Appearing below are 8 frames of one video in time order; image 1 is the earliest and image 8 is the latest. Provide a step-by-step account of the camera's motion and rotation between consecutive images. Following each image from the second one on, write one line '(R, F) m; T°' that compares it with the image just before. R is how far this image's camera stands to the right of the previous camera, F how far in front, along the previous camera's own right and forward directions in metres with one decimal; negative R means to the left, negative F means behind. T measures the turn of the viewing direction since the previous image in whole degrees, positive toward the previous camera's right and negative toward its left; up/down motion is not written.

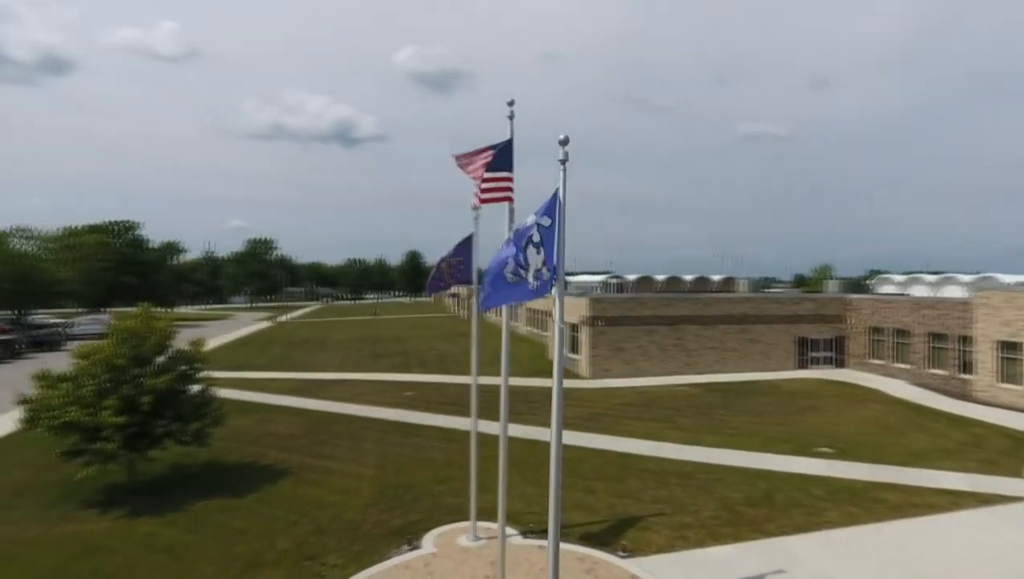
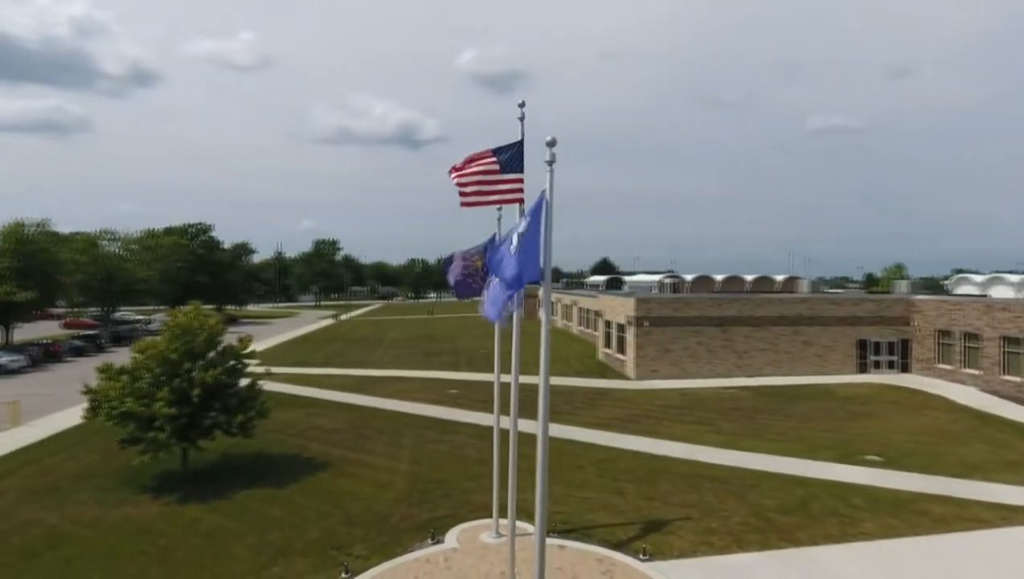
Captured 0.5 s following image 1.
(+0.8, -0.1) m; -6°
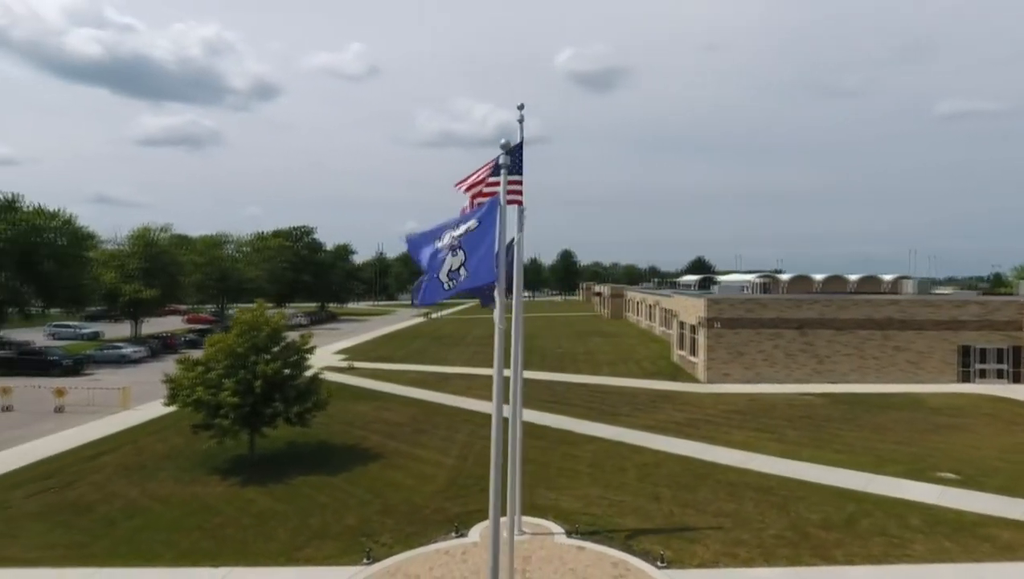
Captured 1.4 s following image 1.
(+1.5, 0.0) m; -9°
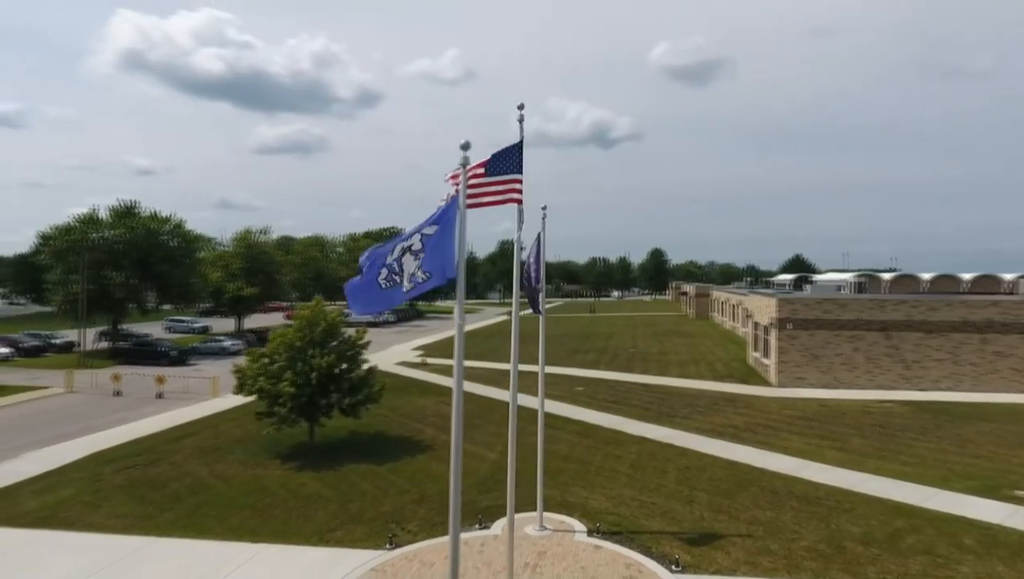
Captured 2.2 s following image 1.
(+1.5, 0.0) m; -9°
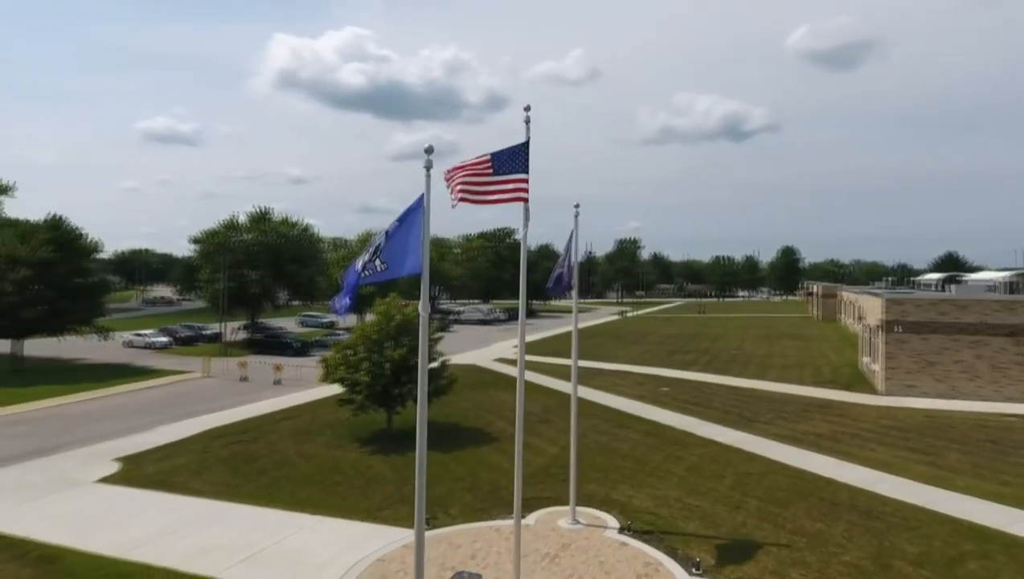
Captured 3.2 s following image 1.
(+1.9, -0.2) m; -12°
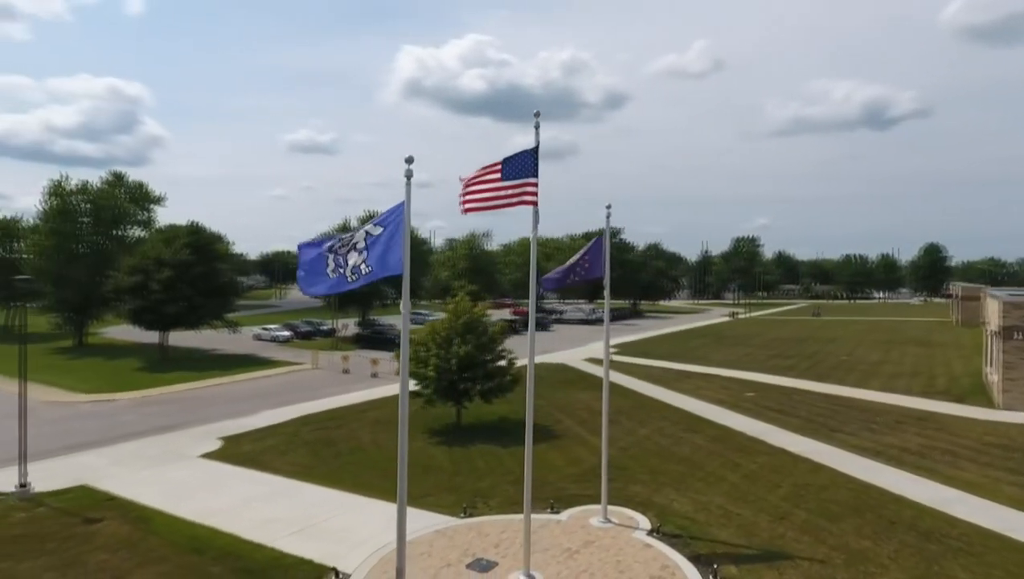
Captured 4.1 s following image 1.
(+1.8, -0.2) m; -11°
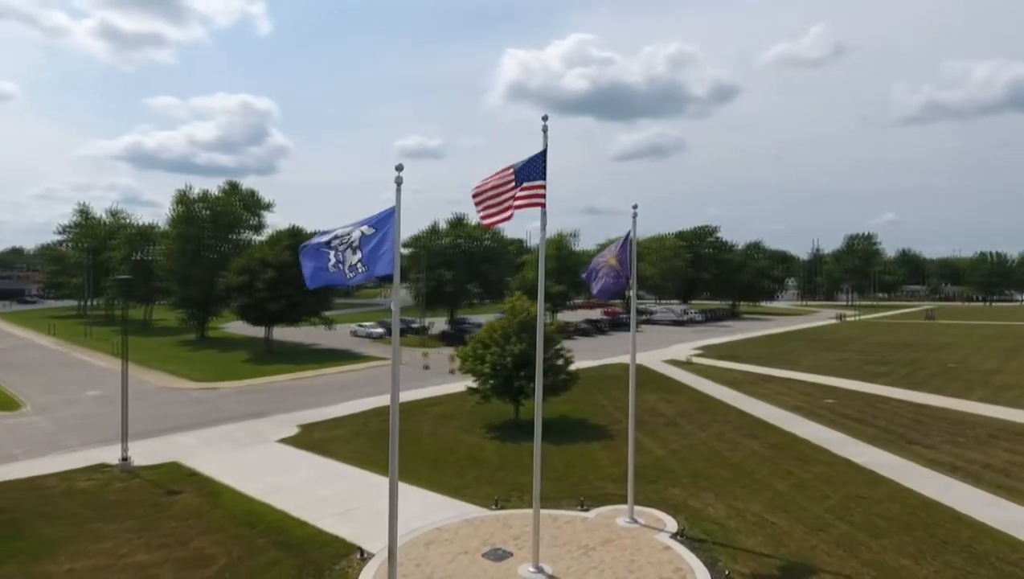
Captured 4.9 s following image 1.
(+1.6, -0.2) m; -9°
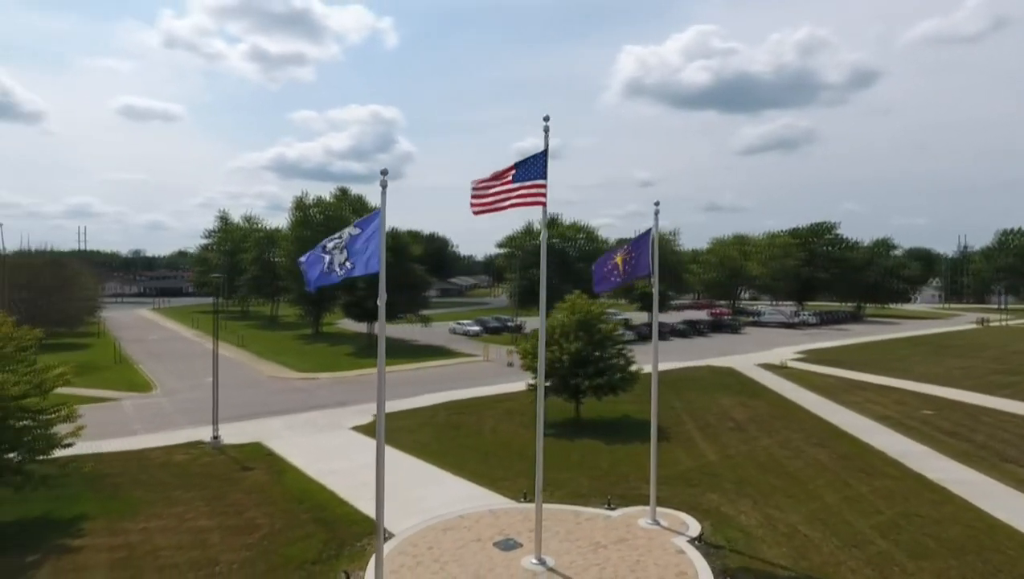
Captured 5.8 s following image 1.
(+2.0, -0.1) m; -11°
